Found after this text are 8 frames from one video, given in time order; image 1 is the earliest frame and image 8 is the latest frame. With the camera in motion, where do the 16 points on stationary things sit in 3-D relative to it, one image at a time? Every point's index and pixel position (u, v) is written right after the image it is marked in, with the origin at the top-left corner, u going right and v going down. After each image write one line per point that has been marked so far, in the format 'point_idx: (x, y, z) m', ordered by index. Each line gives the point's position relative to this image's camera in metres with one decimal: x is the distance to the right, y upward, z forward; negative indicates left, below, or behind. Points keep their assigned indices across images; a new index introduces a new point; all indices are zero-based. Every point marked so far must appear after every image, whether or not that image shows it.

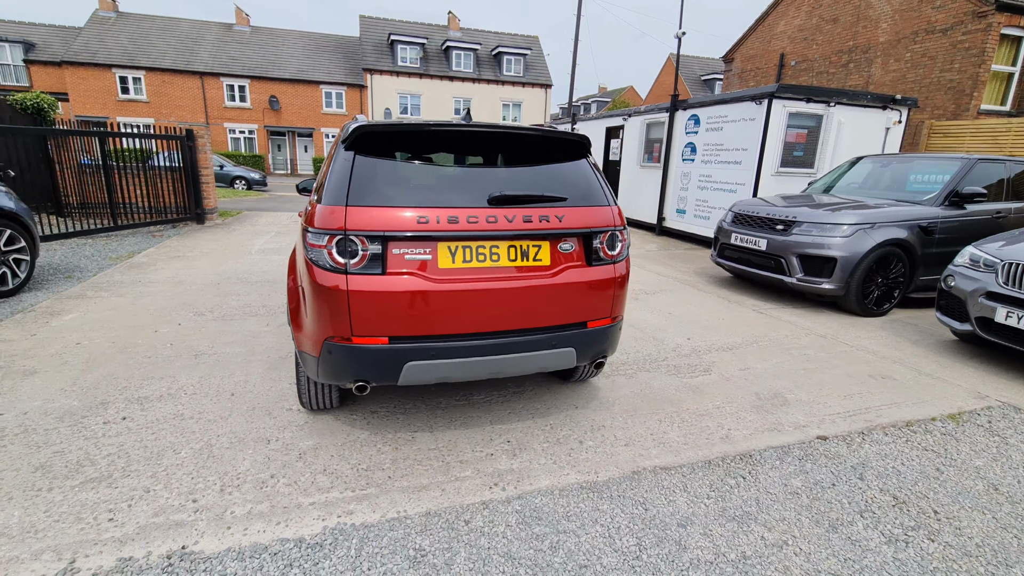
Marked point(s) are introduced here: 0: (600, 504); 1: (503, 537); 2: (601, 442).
0: (+0.4, -1.0, +2.3) m
1: (0.0, -1.0, +2.0) m
2: (+0.5, -0.9, +2.7) m
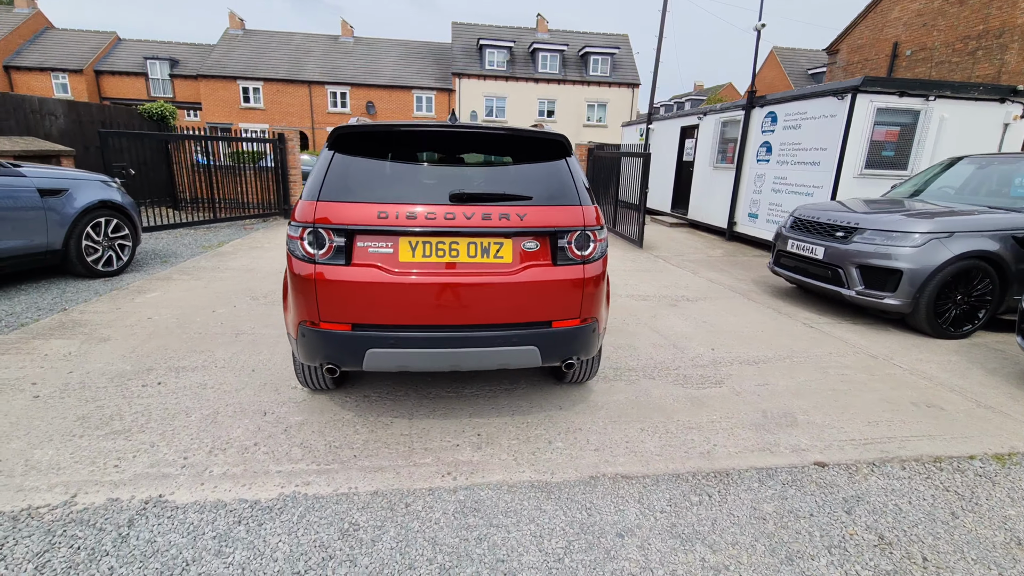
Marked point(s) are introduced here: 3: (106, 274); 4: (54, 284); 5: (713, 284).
0: (+0.1, -1.0, +2.3) m
1: (-0.3, -1.0, +2.1) m
2: (+0.3, -0.9, +2.7) m
3: (-4.7, +0.2, +5.7) m
4: (-4.9, 0.0, +5.2) m
5: (+2.7, +0.1, +6.7) m
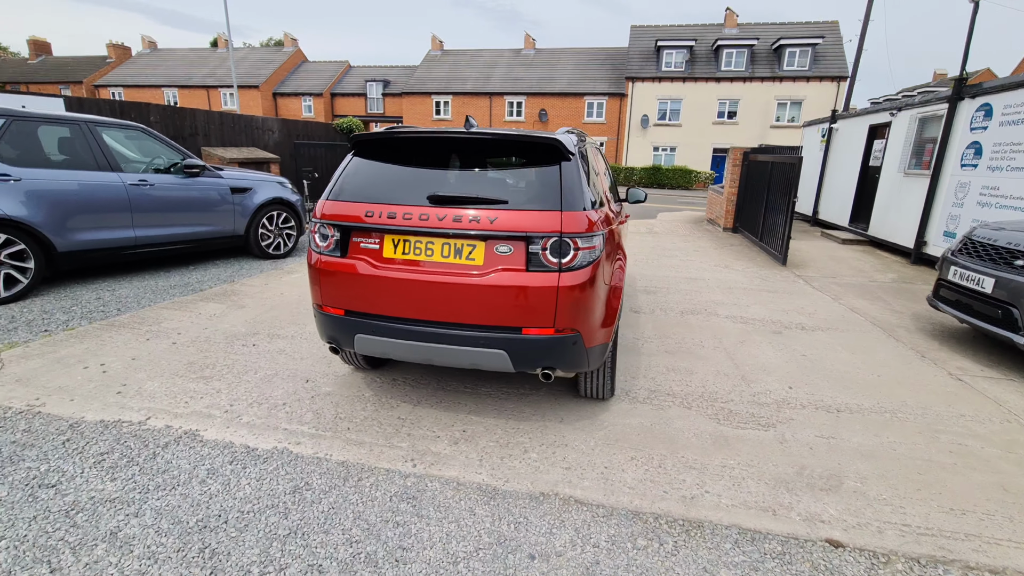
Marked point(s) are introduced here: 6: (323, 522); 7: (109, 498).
0: (-0.2, -1.0, +2.3) m
1: (-0.7, -1.0, +2.3) m
2: (+0.2, -0.9, +2.6) m
3: (-3.4, +0.5, +7.1) m
4: (-3.8, +0.4, +6.7) m
5: (+3.8, -0.3, +5.5) m
6: (-0.8, -1.0, +2.1) m
7: (-1.8, -0.9, +2.2) m
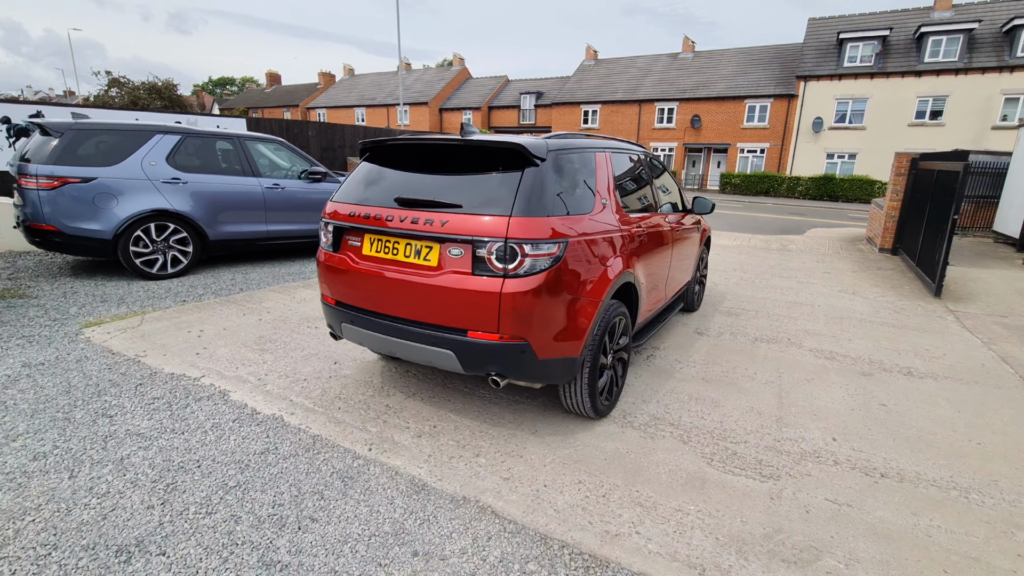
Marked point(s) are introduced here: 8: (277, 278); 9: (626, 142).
0: (-0.5, -1.0, +2.3) m
1: (-1.0, -0.9, +2.5) m
2: (-0.1, -0.9, +2.6) m
3: (-2.1, +0.6, +8.0) m
4: (-2.5, +0.5, +7.7) m
5: (+4.3, -0.7, +4.3) m
6: (-1.2, -1.0, +2.4) m
7: (-2.1, -0.8, +2.8) m
8: (-3.0, +0.1, +6.4) m
9: (+0.9, +1.2, +4.0) m
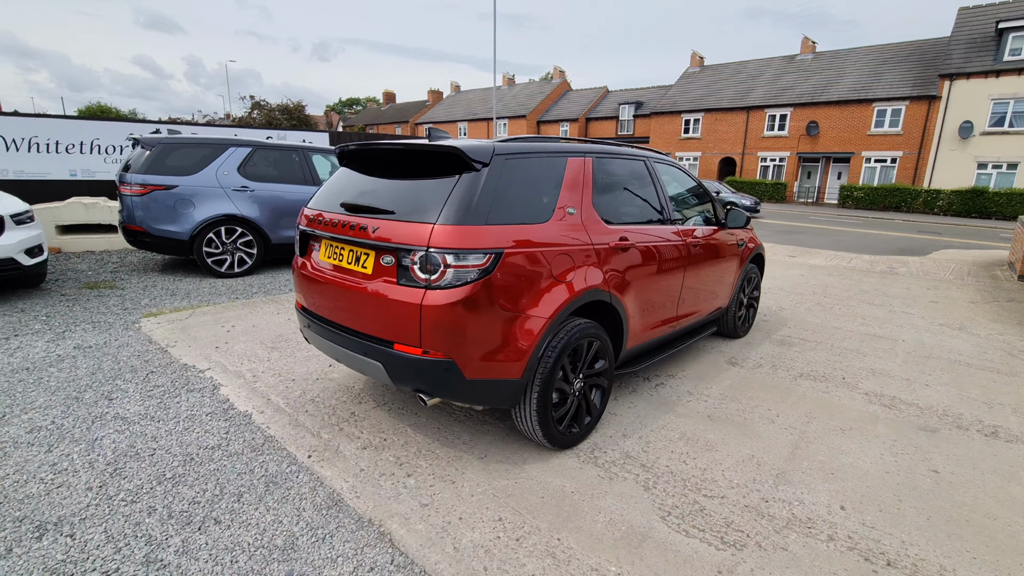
0: (-0.9, -1.0, +2.3) m
1: (-1.4, -0.9, +2.5) m
2: (-0.5, -1.0, +2.4) m
3: (-1.3, +0.4, +8.1) m
4: (-1.8, +0.4, +7.9) m
5: (+4.2, -0.9, +3.2) m
6: (-1.6, -1.0, +2.5) m
7: (-2.4, -0.8, +3.0) m
8: (-2.5, +0.1, +6.7) m
9: (+0.9, +1.0, +3.6) m
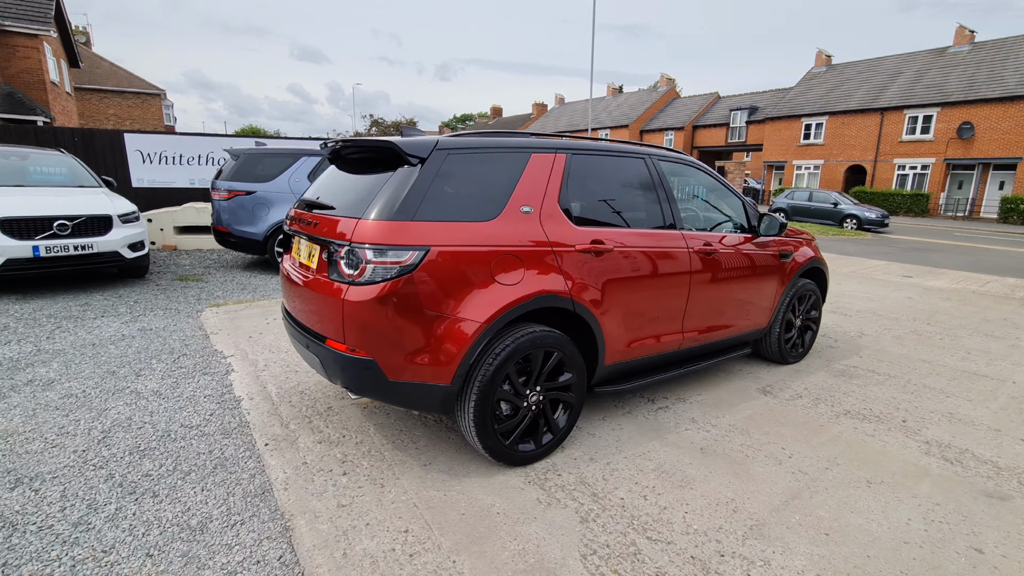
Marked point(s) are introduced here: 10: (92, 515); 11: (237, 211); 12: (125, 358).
0: (-1.3, -1.0, +2.3) m
1: (-1.7, -0.9, +2.7) m
2: (-0.8, -1.0, +2.4) m
3: (-0.4, +0.3, +8.1) m
4: (-0.9, +0.3, +8.1) m
5: (+3.9, -1.1, +2.2) m
6: (-1.9, -0.9, +2.7) m
7: (-2.6, -0.7, +3.4) m
8: (-1.9, +0.1, +7.0) m
9: (+0.9, +1.0, +3.3) m
10: (-1.8, -1.0, +2.2) m
11: (-3.8, +1.1, +6.9) m
12: (-3.1, -0.6, +4.0) m
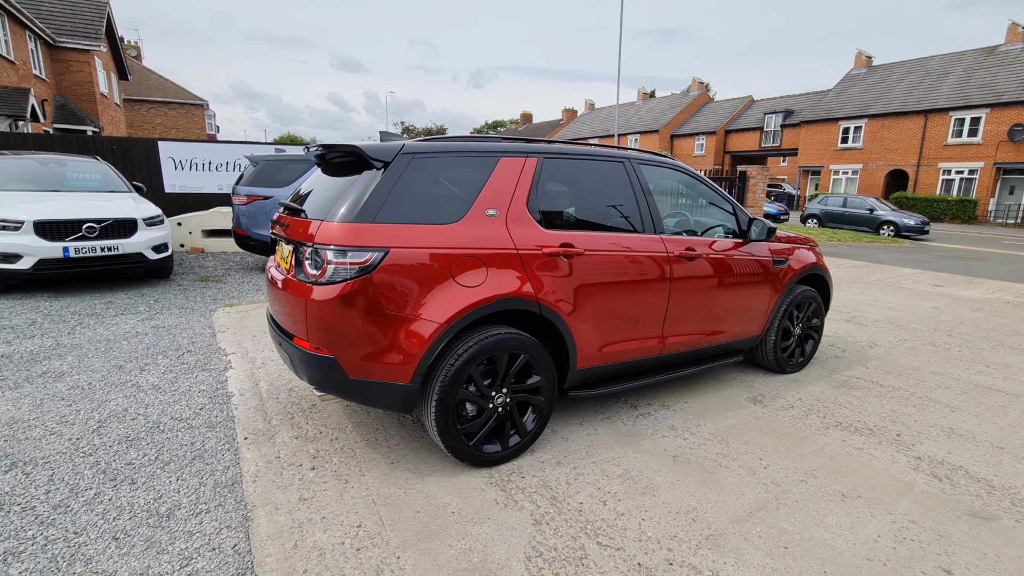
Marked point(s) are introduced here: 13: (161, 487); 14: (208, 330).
0: (-1.5, -1.0, +2.4) m
1: (-1.8, -0.9, +2.8) m
2: (-1.0, -1.0, +2.5) m
3: (-0.2, +0.3, +8.2) m
4: (-0.7, +0.3, +8.1) m
5: (+3.7, -1.2, +2.0) m
6: (-2.1, -0.9, +2.8) m
7: (-2.7, -0.7, +3.6) m
8: (-1.8, 0.0, +7.2) m
9: (+0.7, +0.9, +3.3) m
10: (-2.1, -1.0, +2.3) m
11: (-3.7, +1.1, +7.1) m
12: (-3.2, -0.5, +4.2) m
13: (-1.7, -1.0, +2.4) m
14: (-3.0, -0.4, +4.9) m
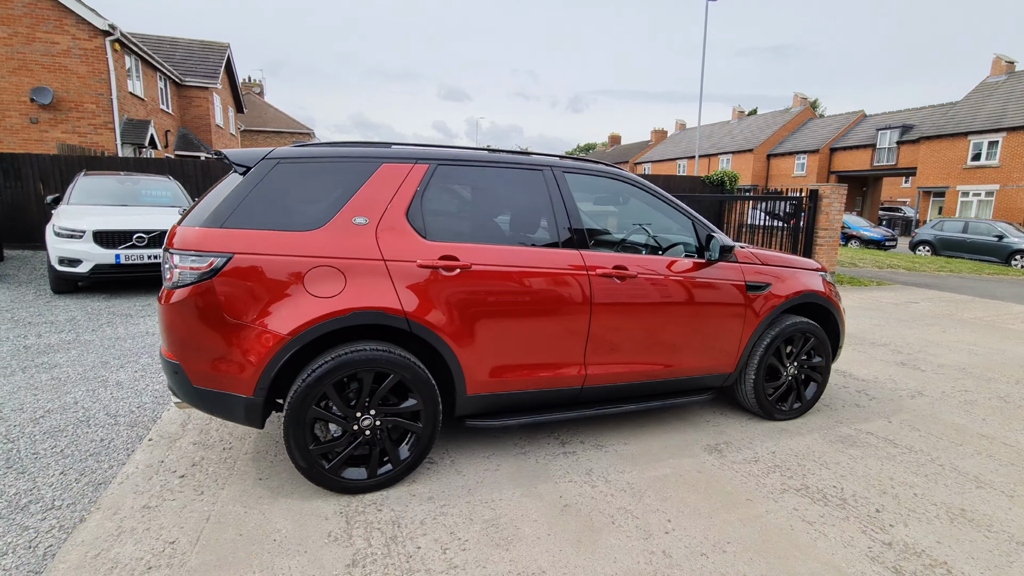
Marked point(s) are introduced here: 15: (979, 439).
0: (-2.2, -1.0, +2.5) m
1: (-2.4, -0.9, +2.9) m
2: (-1.7, -1.0, +2.4) m
3: (+0.2, -0.1, +8.0) m
4: (-0.3, -0.1, +8.0) m
5: (+2.8, -1.4, +1.1) m
6: (-2.6, -0.9, +3.0) m
7: (-3.1, -0.7, +3.8) m
8: (-1.6, -0.2, +7.2) m
9: (+0.3, +0.8, +3.0) m
10: (-2.7, -1.0, +2.5) m
11: (-3.4, +0.9, +7.6) m
12: (-3.5, -0.6, +4.5) m
13: (-2.4, -1.0, +2.5) m
14: (-3.2, -0.5, +5.2) m
15: (+3.1, -1.0, +3.3) m
